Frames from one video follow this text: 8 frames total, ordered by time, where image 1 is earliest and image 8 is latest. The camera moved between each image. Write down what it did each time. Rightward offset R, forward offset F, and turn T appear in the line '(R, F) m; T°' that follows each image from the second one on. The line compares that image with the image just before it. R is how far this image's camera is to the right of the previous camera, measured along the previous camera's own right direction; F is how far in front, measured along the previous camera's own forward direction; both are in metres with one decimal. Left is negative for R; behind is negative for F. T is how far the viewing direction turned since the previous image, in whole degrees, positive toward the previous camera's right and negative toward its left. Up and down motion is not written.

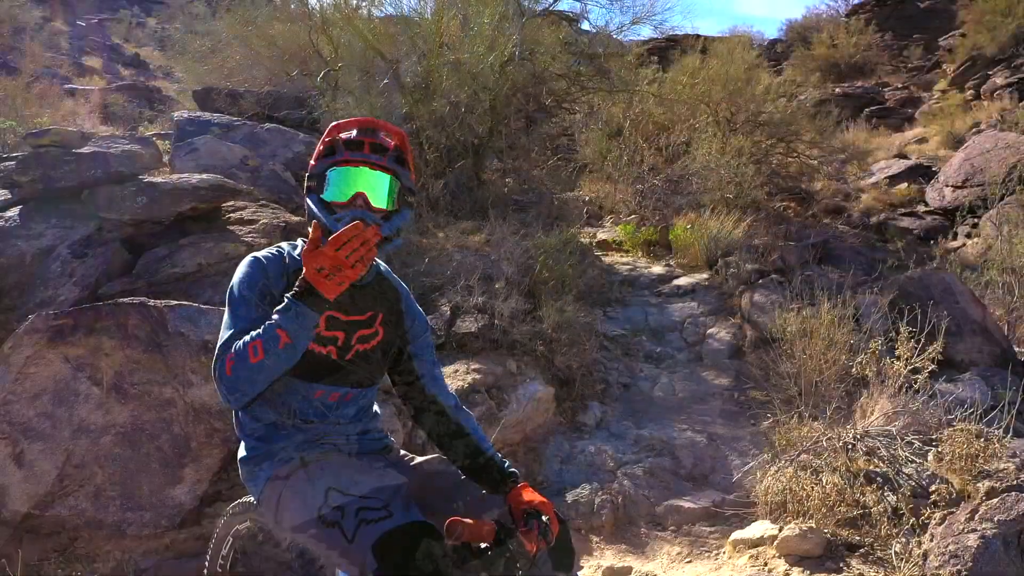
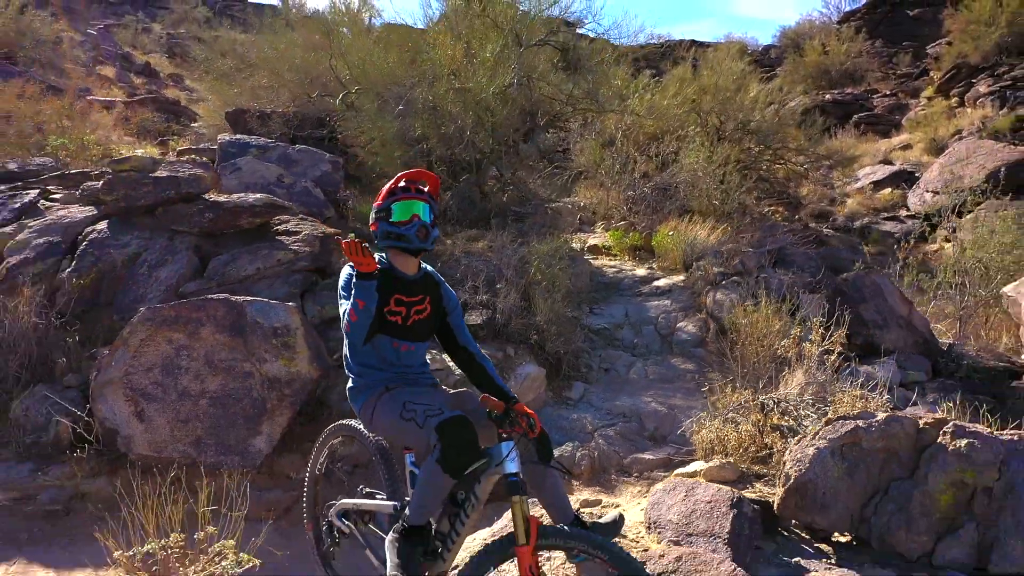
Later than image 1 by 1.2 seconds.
(0.0, -0.4) m; 0°
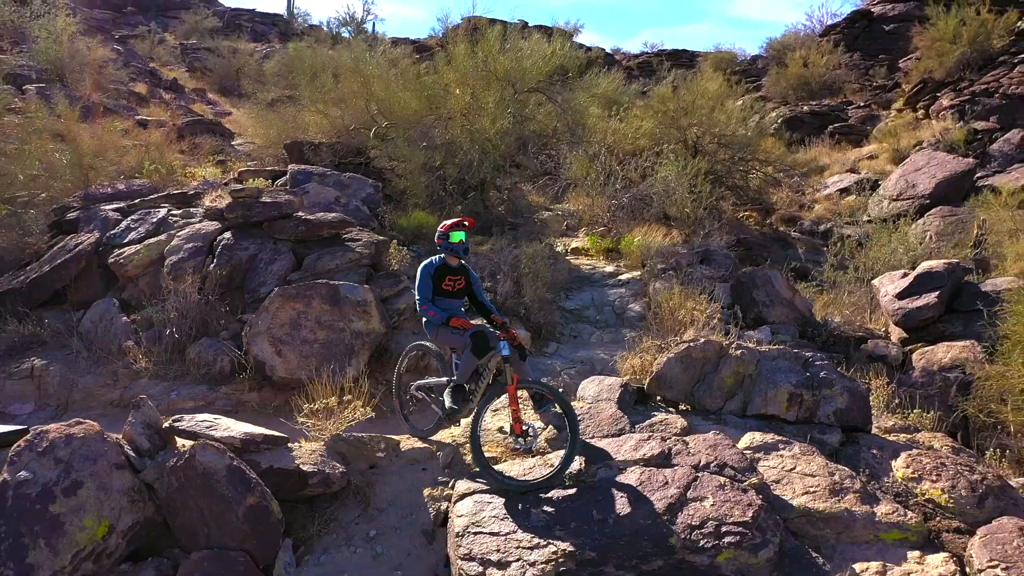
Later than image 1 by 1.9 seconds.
(0.0, -1.0) m; 0°
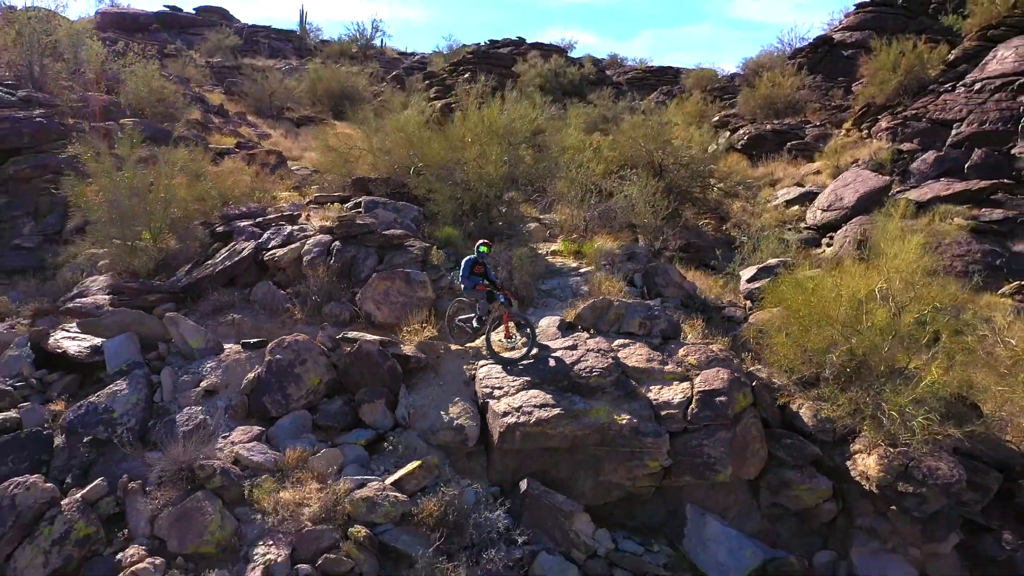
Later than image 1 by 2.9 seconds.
(0.0, -2.1) m; 0°
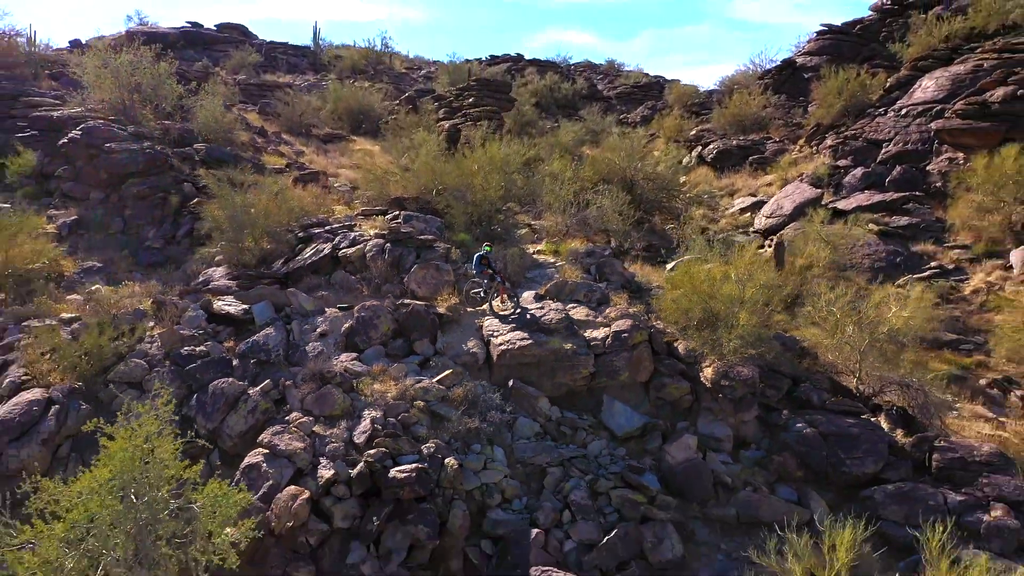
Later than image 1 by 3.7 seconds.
(+0.1, -2.5) m; 0°
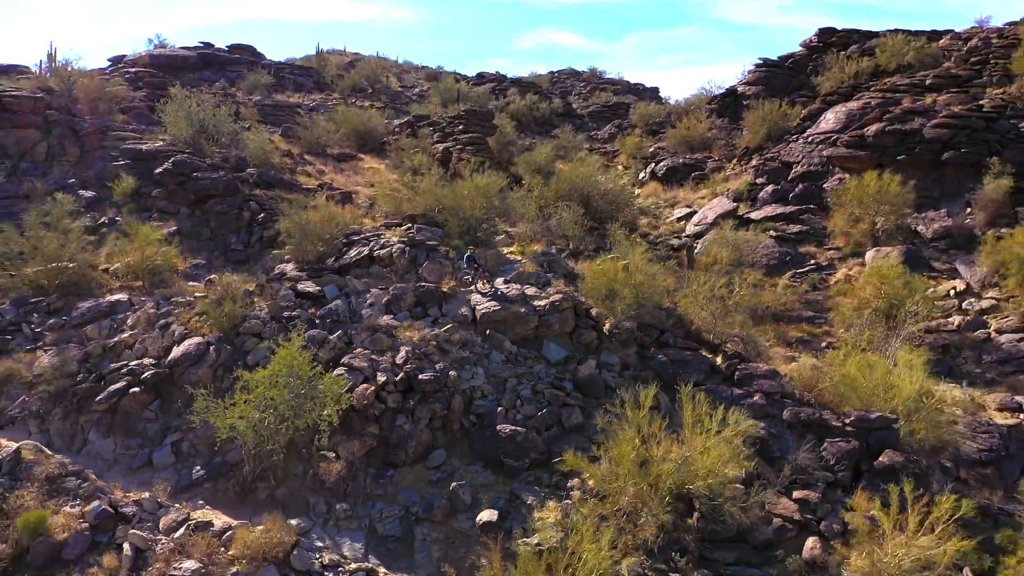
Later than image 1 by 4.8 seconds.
(+0.1, -3.8) m; +1°
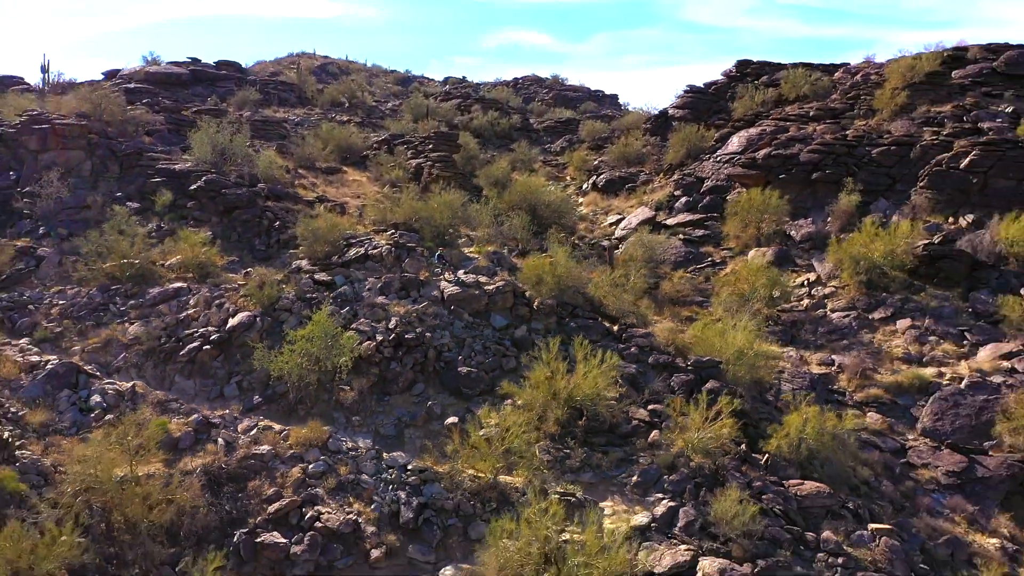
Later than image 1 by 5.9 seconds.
(+0.2, -4.1) m; +2°
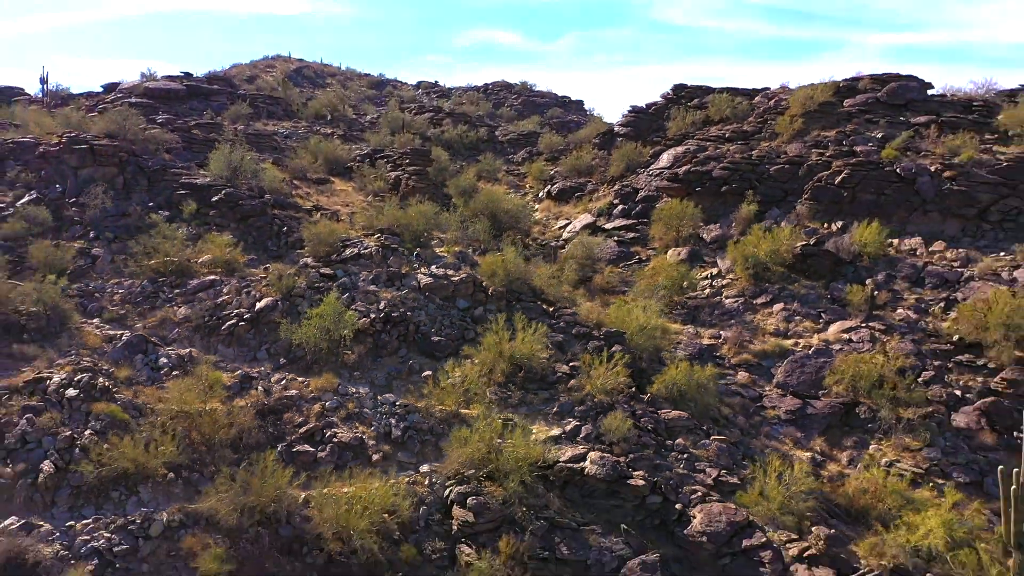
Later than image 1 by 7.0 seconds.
(+0.3, -4.4) m; +2°
